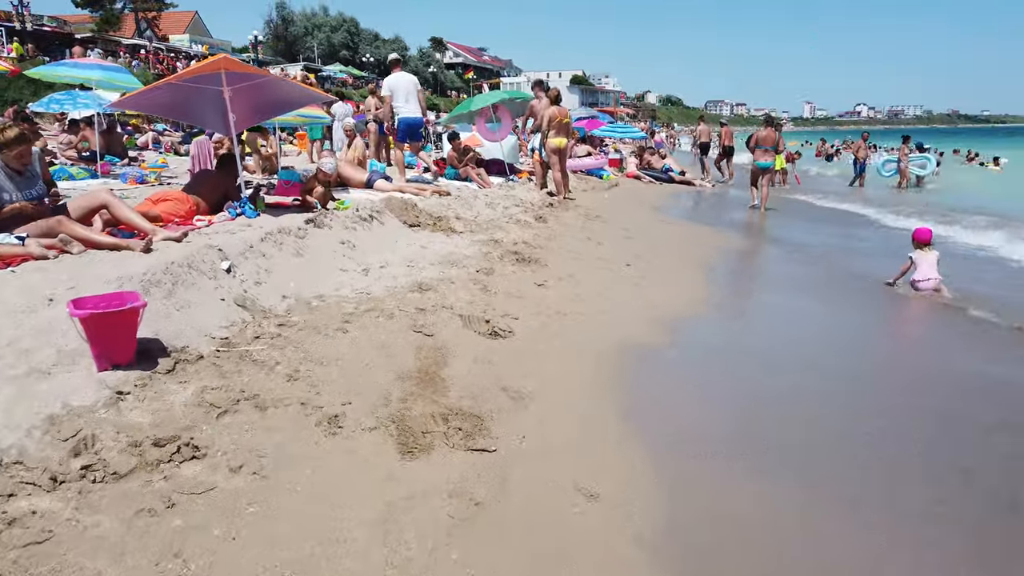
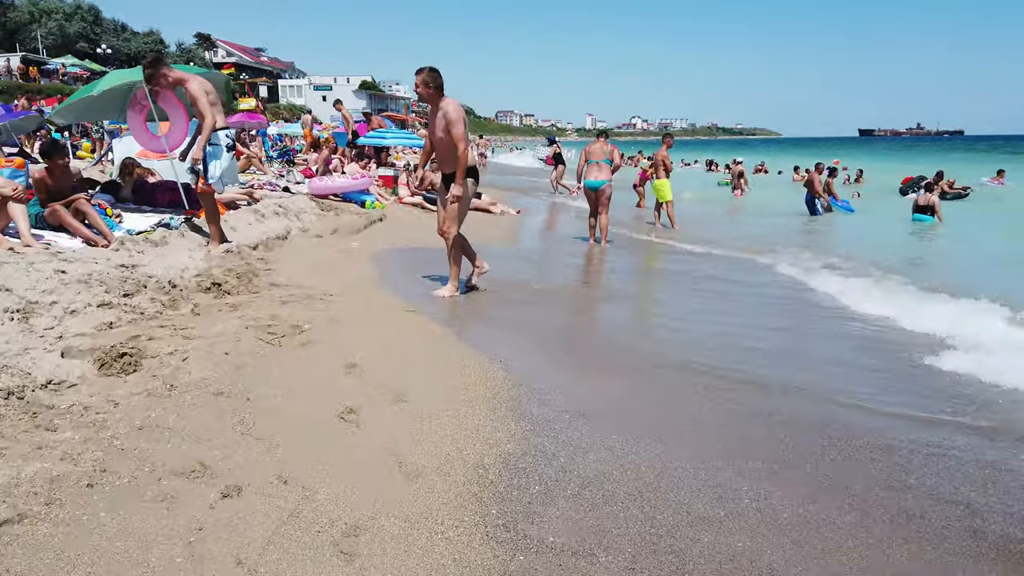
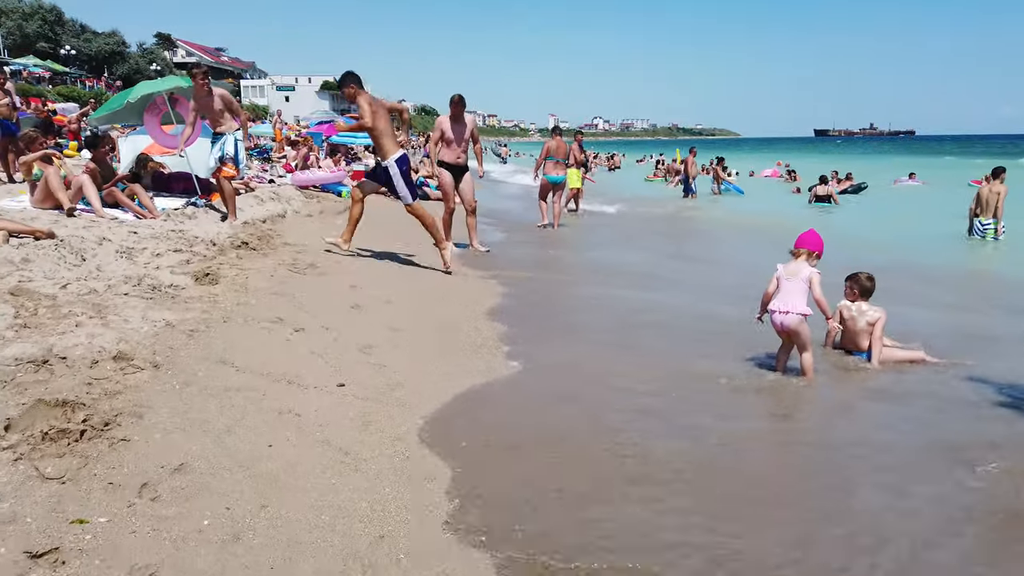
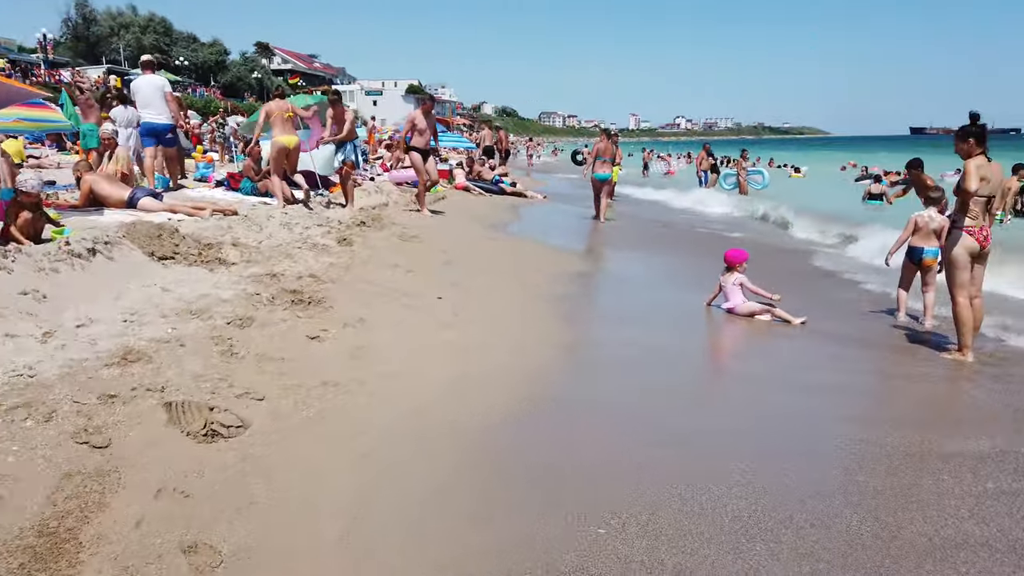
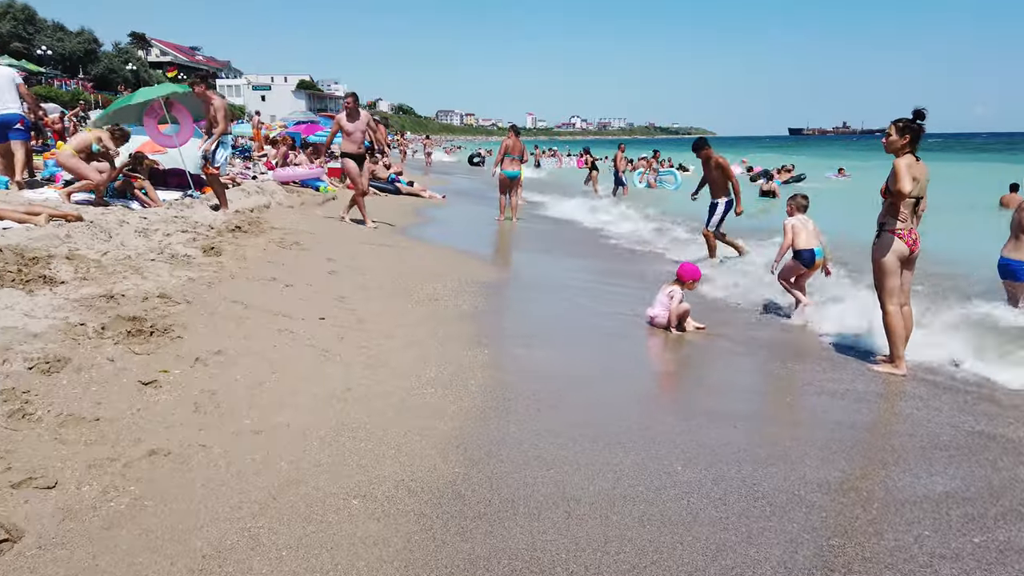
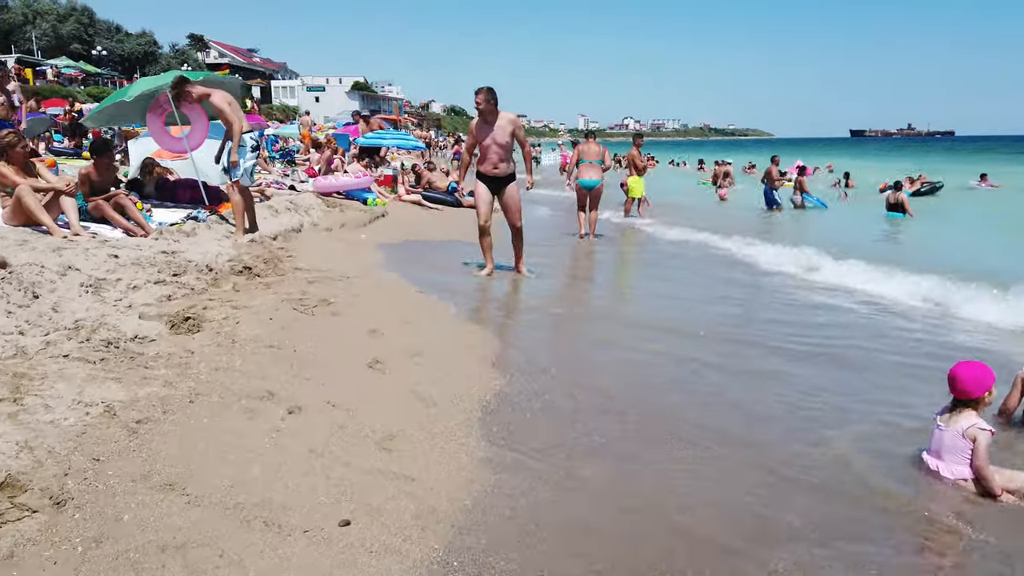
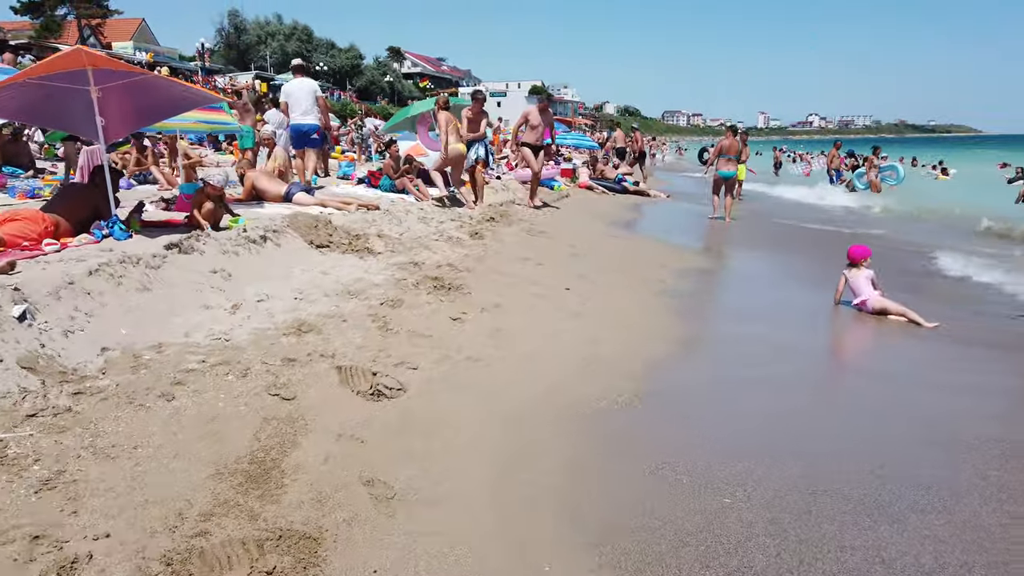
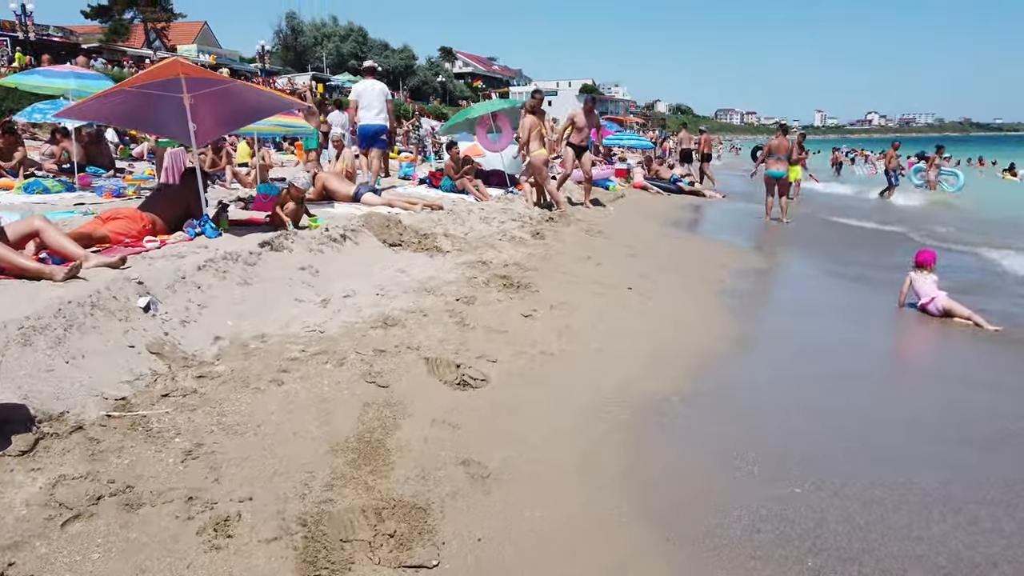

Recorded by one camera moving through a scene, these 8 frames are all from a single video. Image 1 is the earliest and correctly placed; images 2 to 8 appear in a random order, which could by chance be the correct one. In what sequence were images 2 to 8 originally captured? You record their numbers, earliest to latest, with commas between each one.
8, 7, 4, 5, 3, 6, 2
